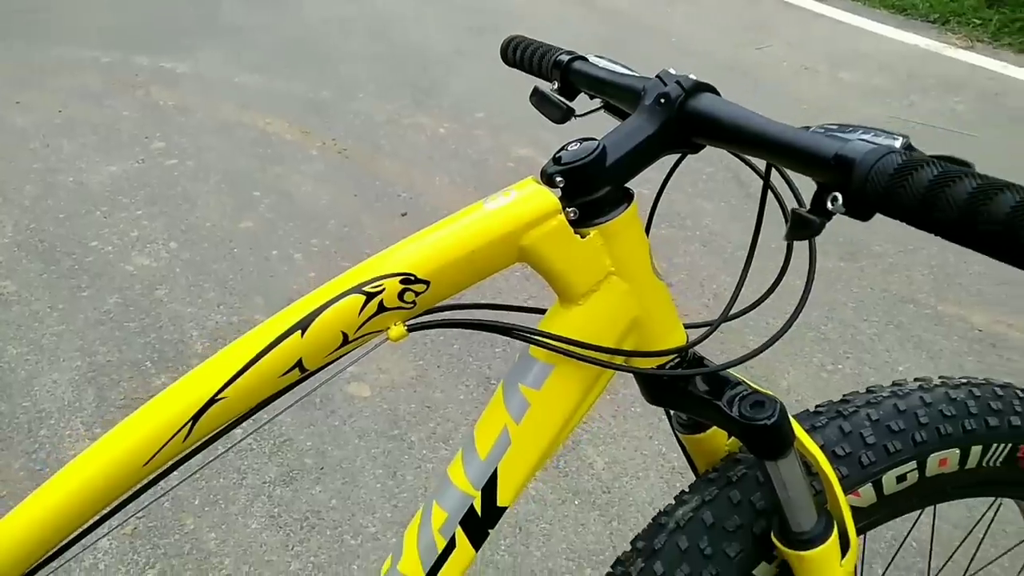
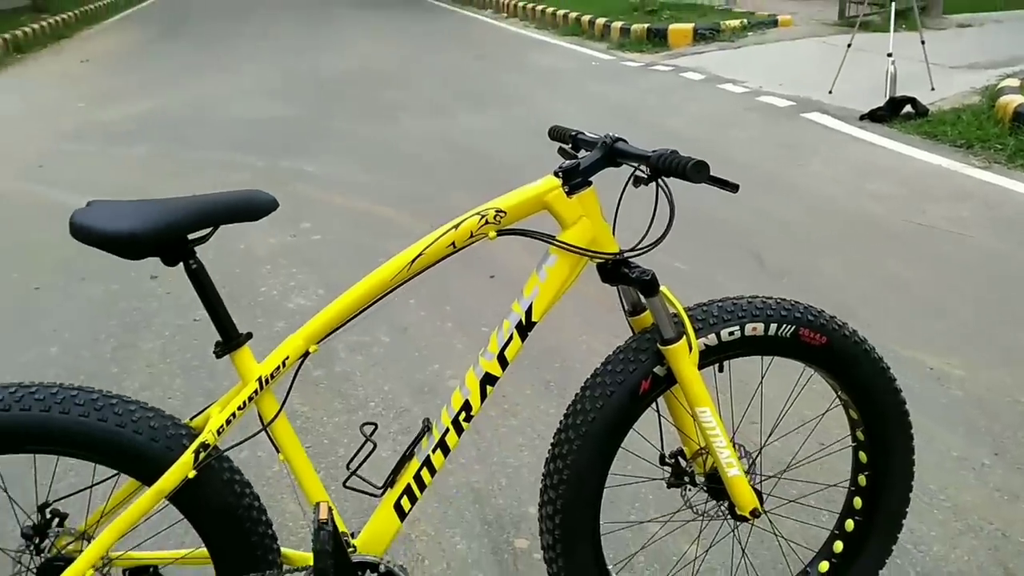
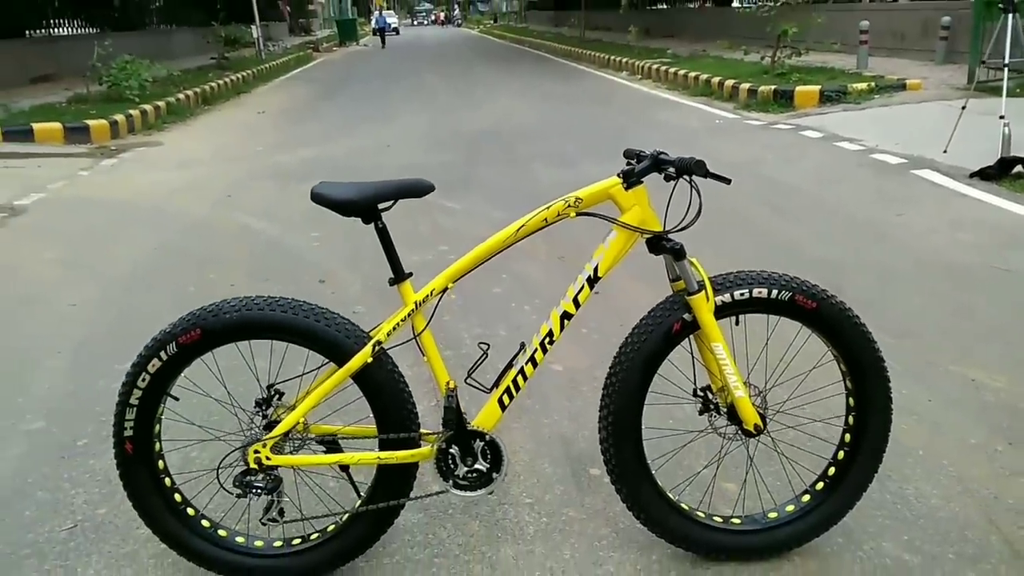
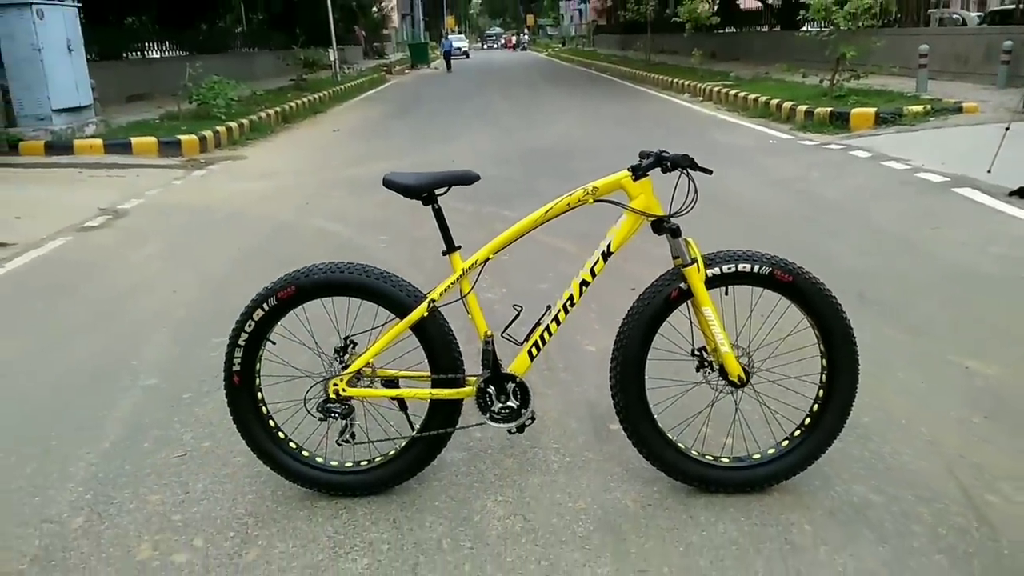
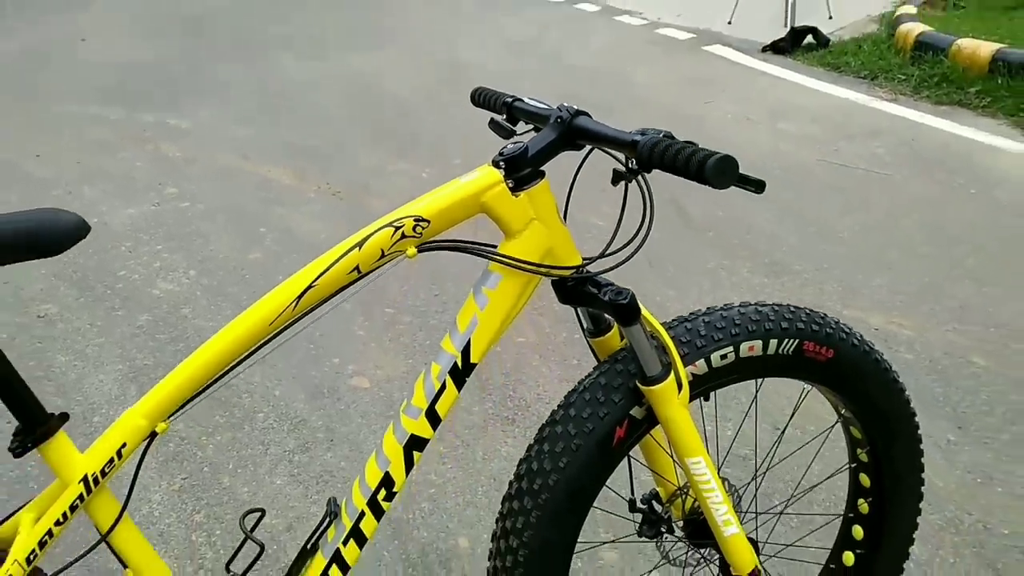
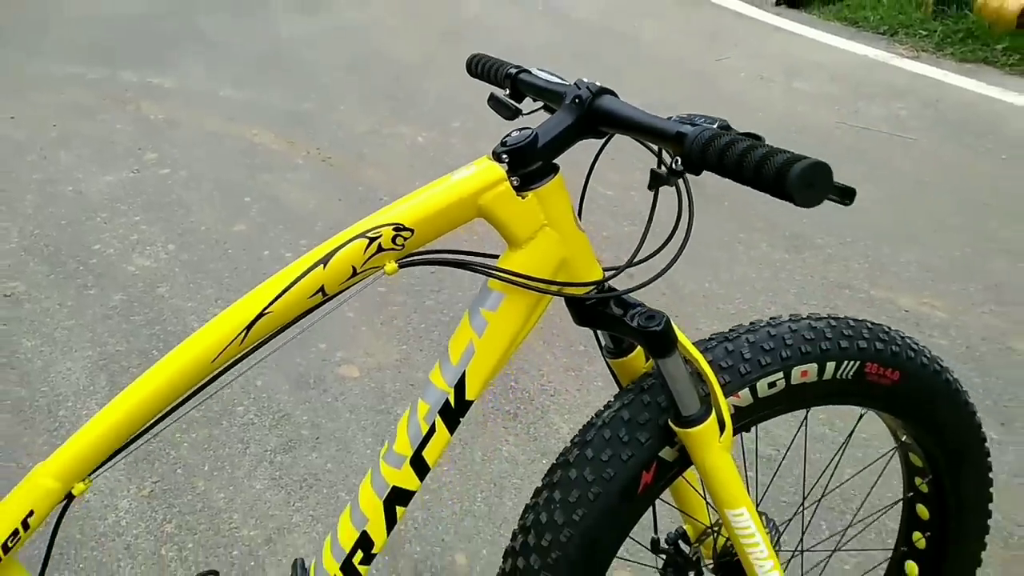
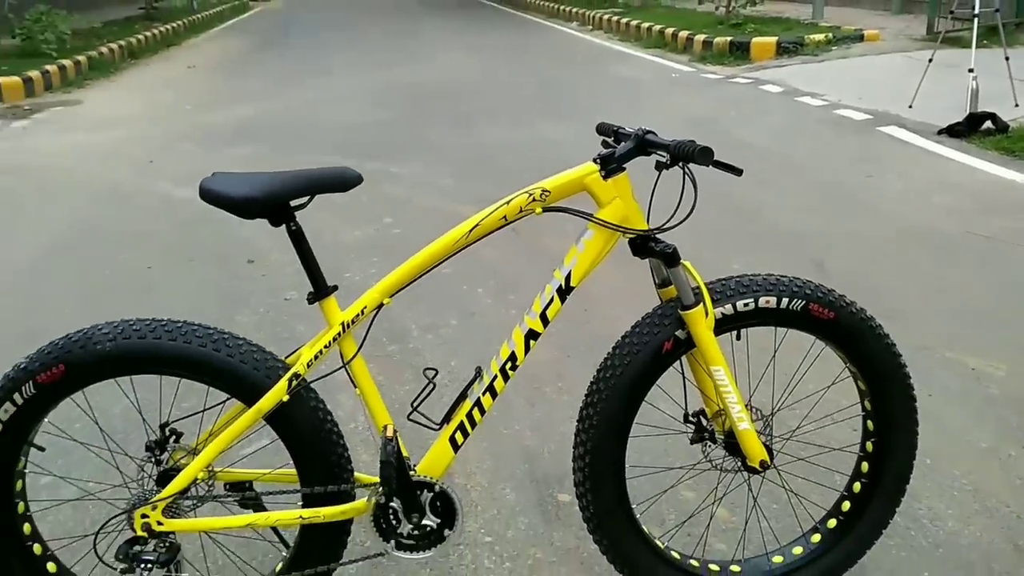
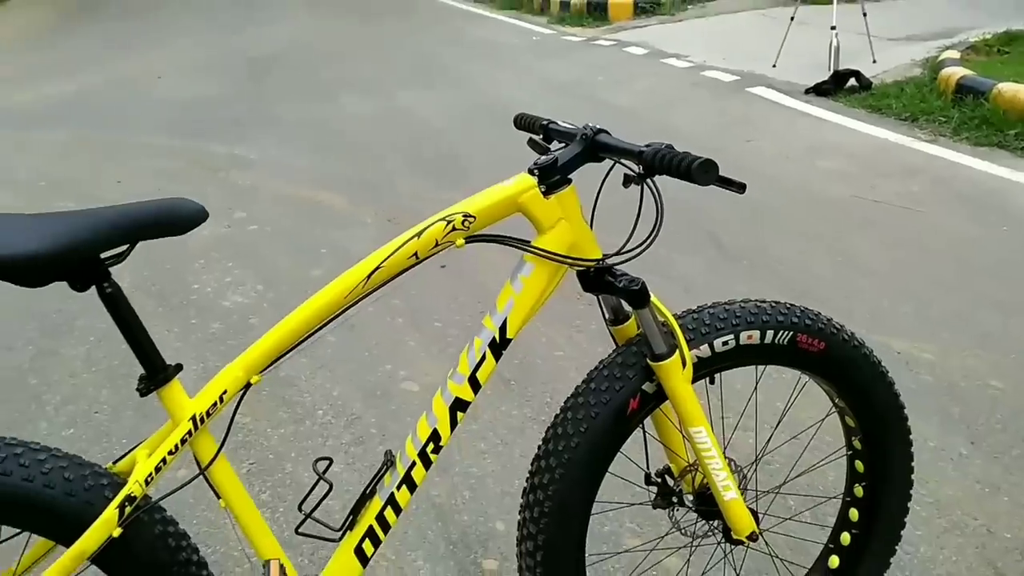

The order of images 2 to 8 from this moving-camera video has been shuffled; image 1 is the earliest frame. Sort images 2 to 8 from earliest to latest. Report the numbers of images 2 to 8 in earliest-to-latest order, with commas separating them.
6, 5, 8, 2, 7, 3, 4
